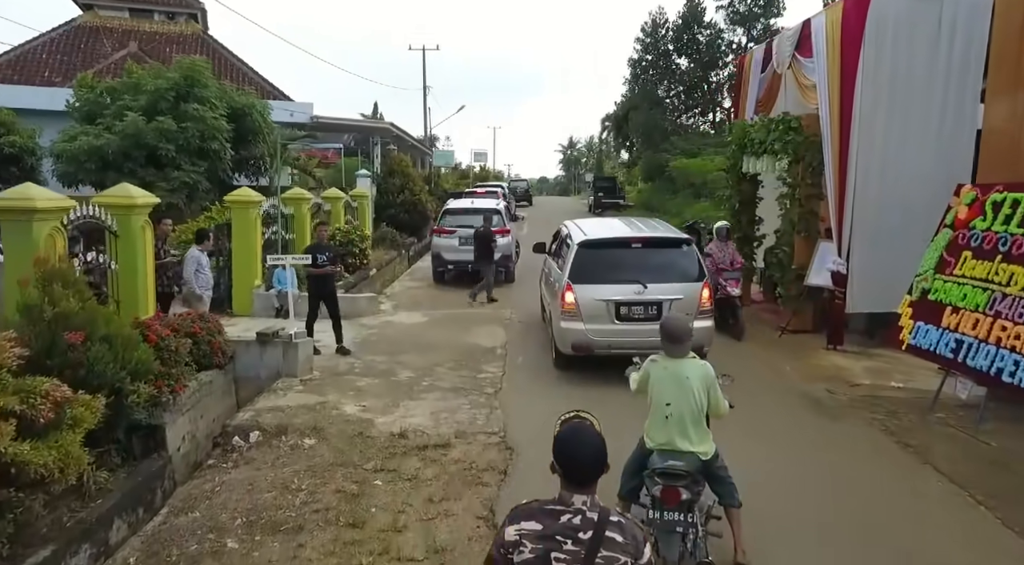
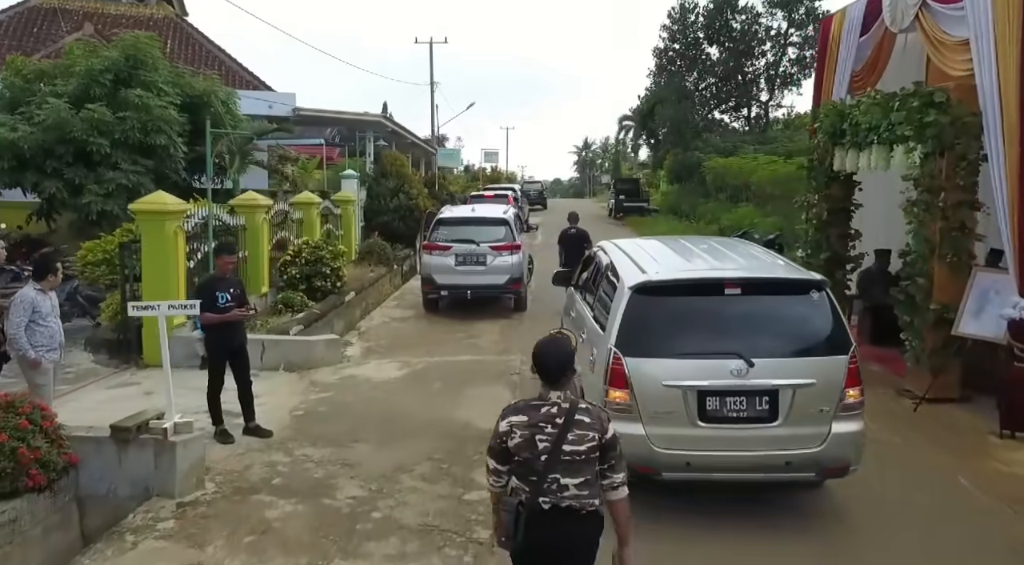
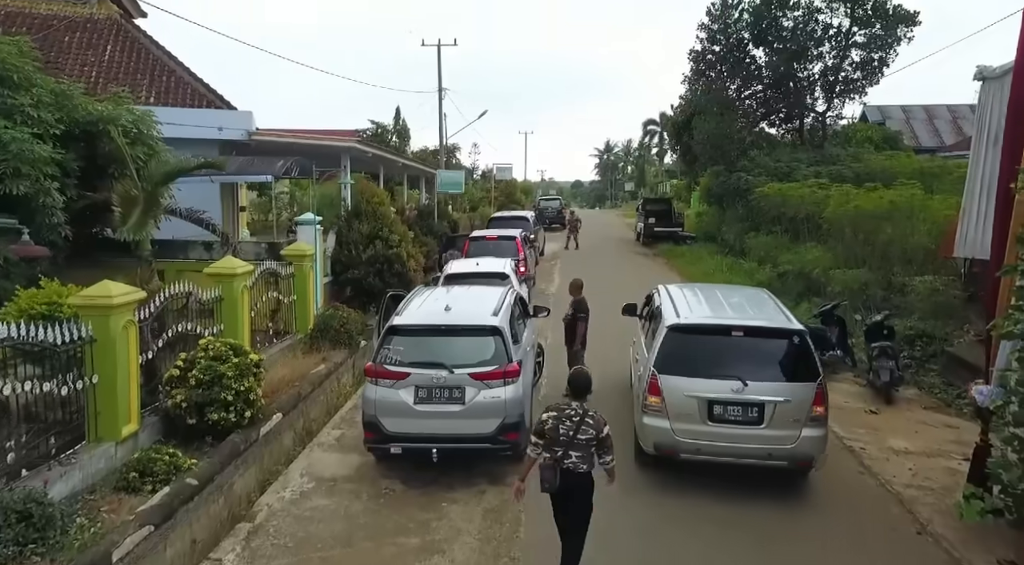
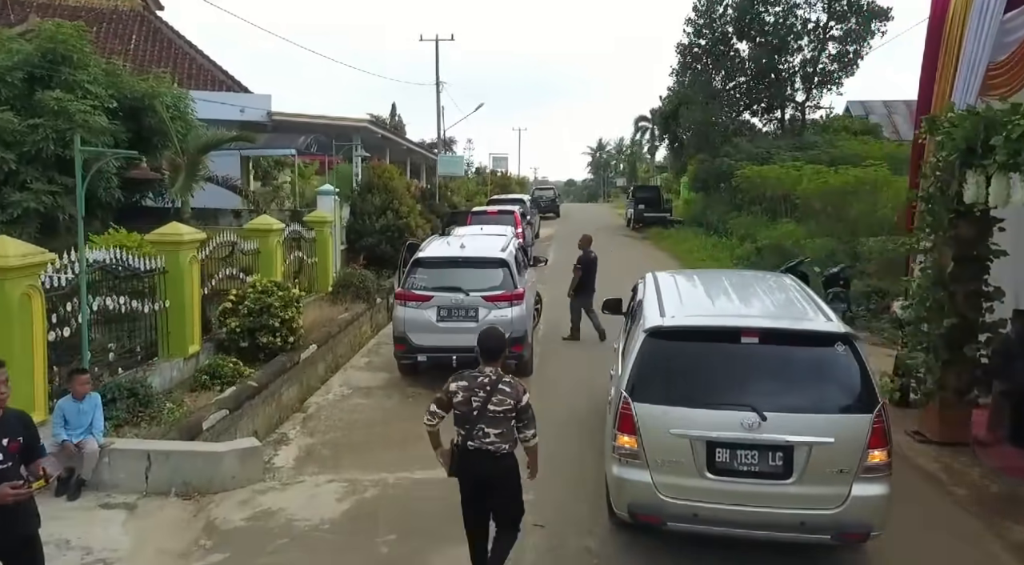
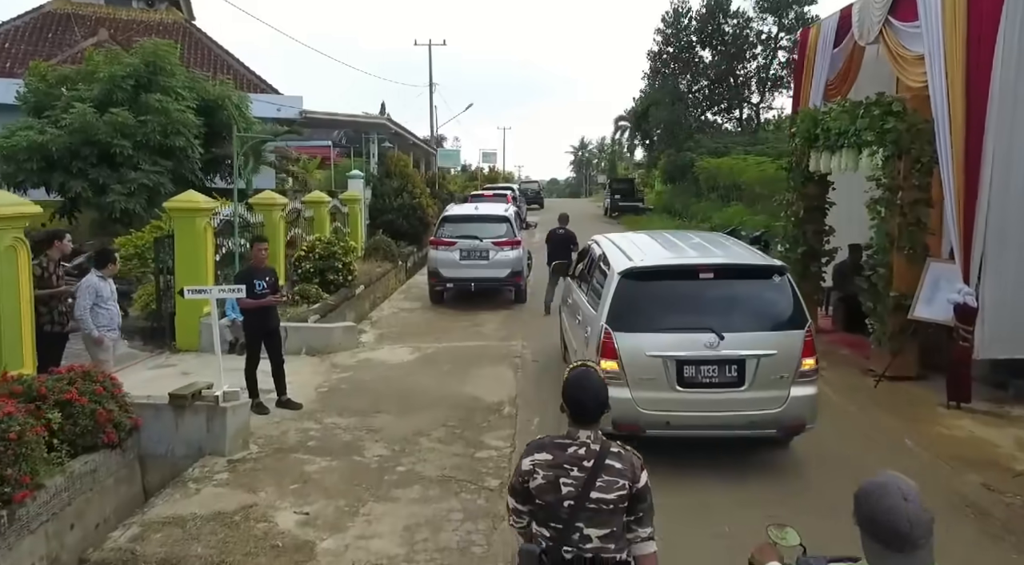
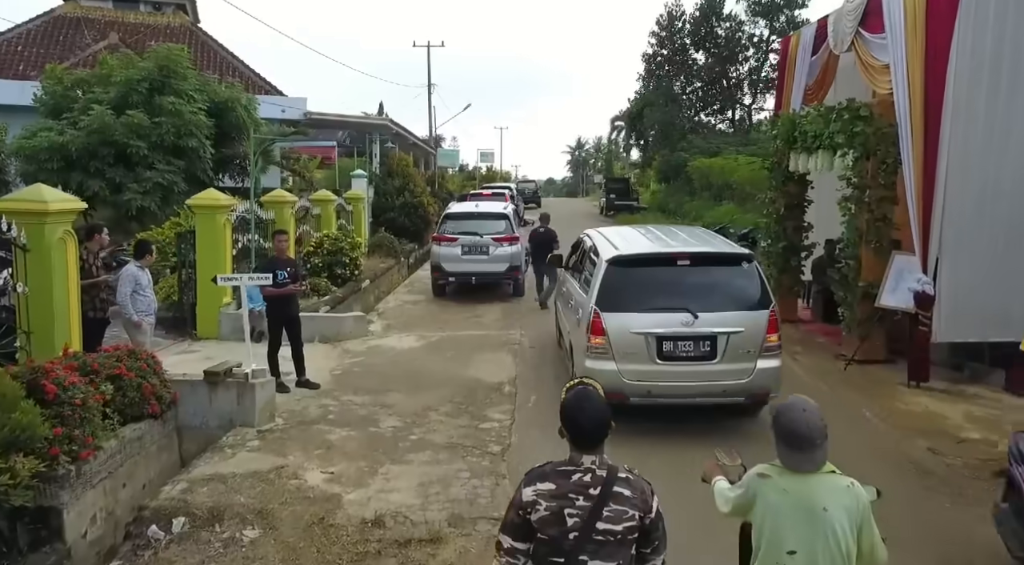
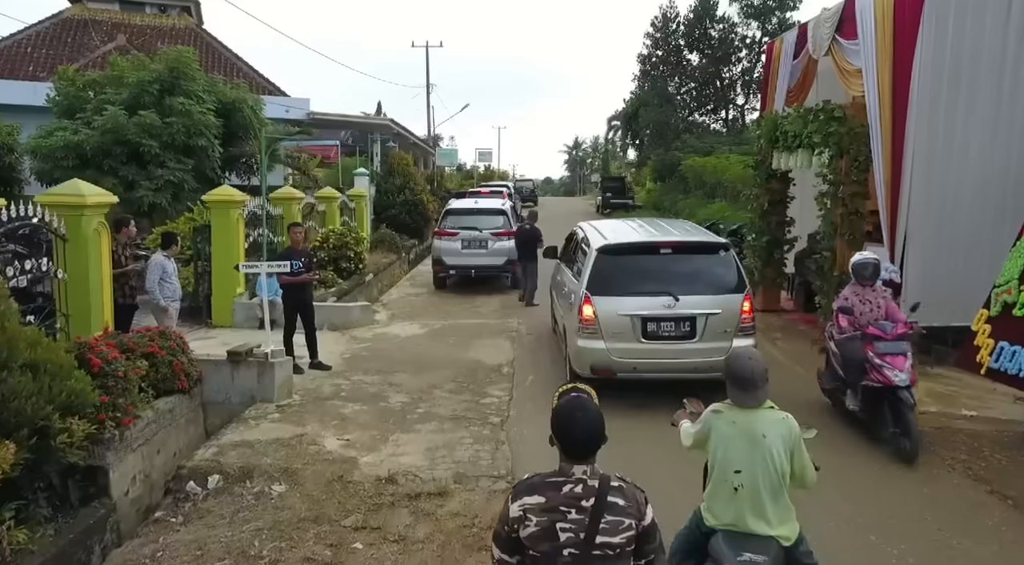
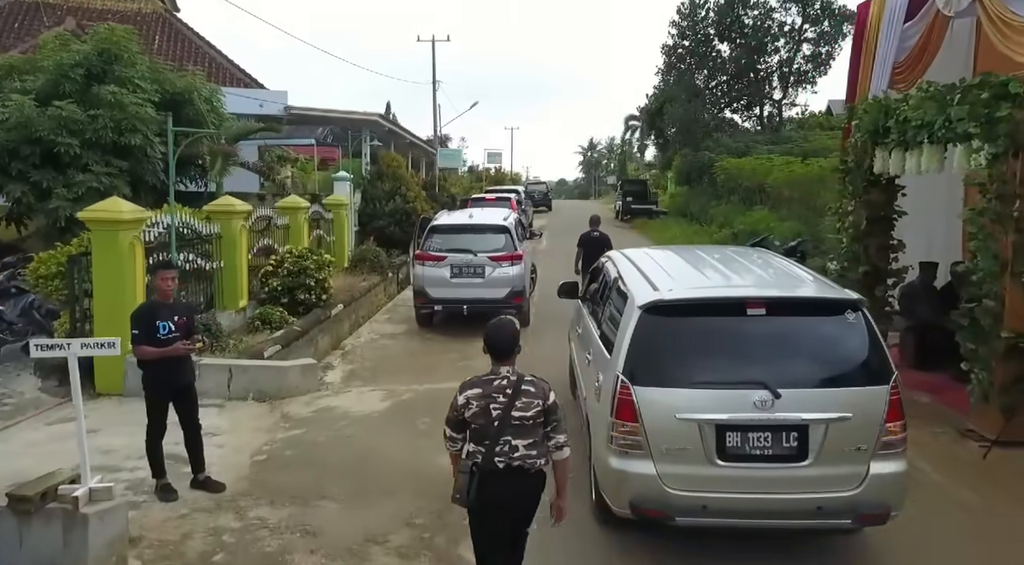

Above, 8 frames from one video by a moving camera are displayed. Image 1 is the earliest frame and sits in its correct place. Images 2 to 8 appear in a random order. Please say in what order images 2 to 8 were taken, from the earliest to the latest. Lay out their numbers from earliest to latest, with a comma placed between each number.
7, 6, 5, 2, 8, 4, 3
